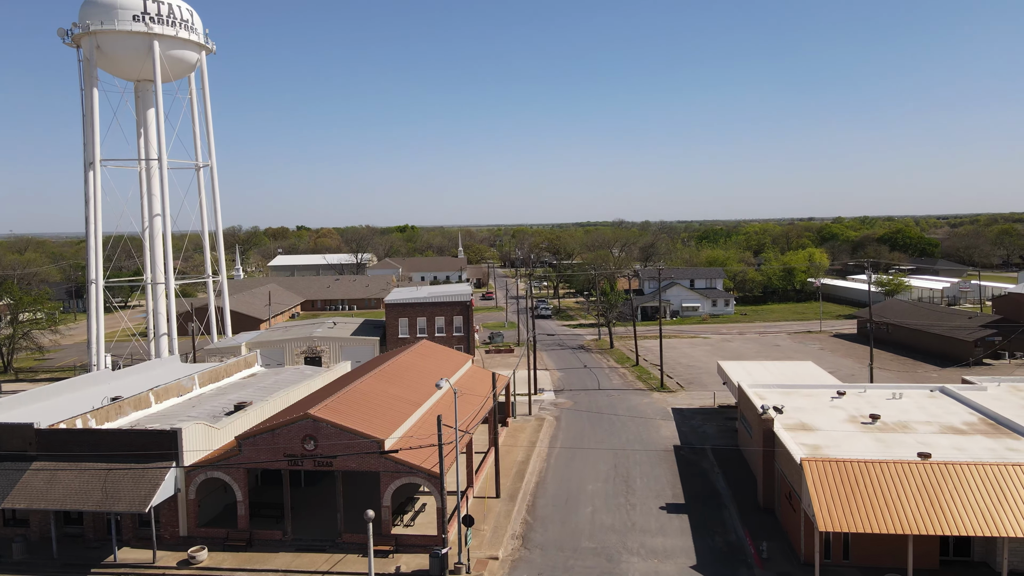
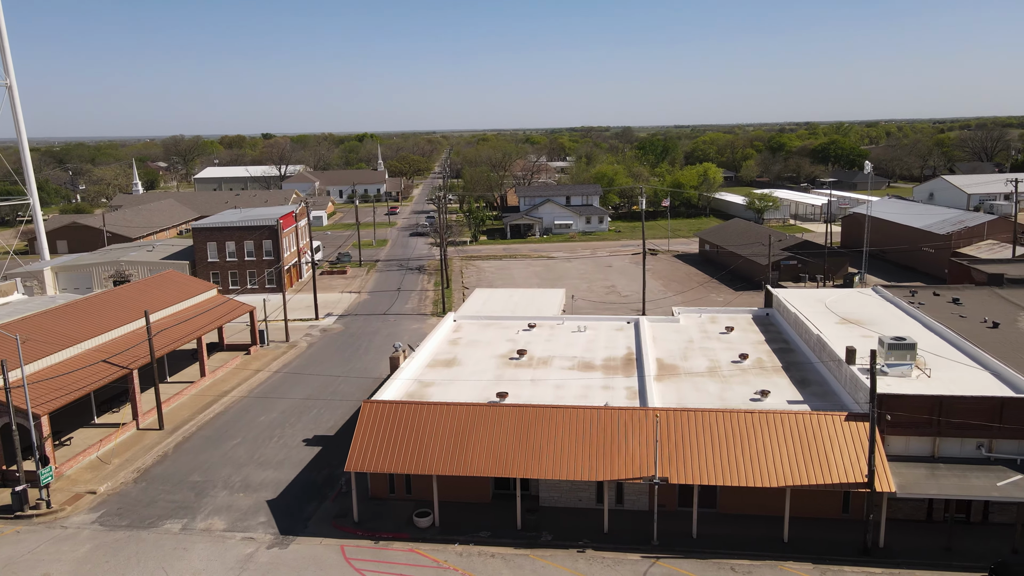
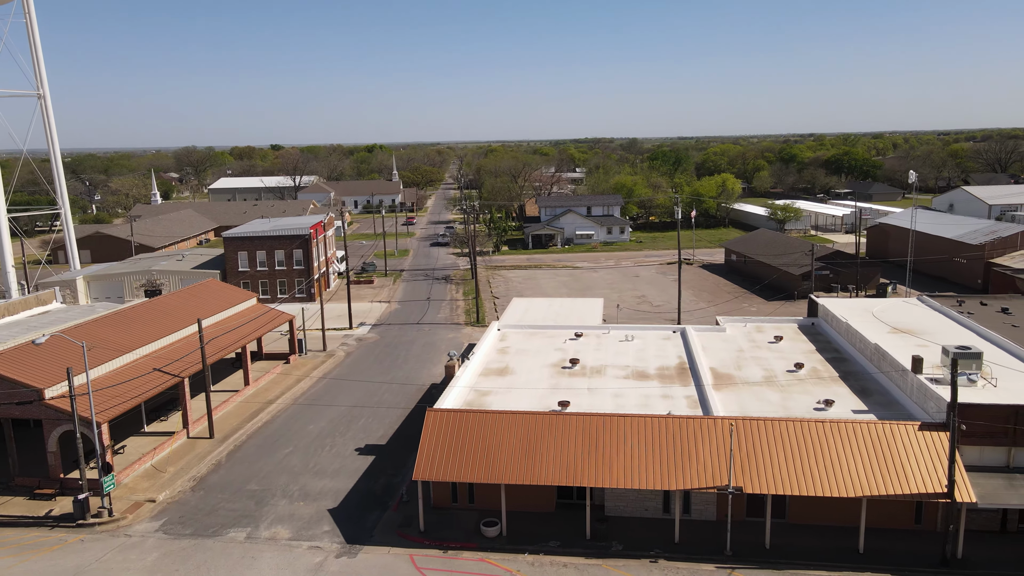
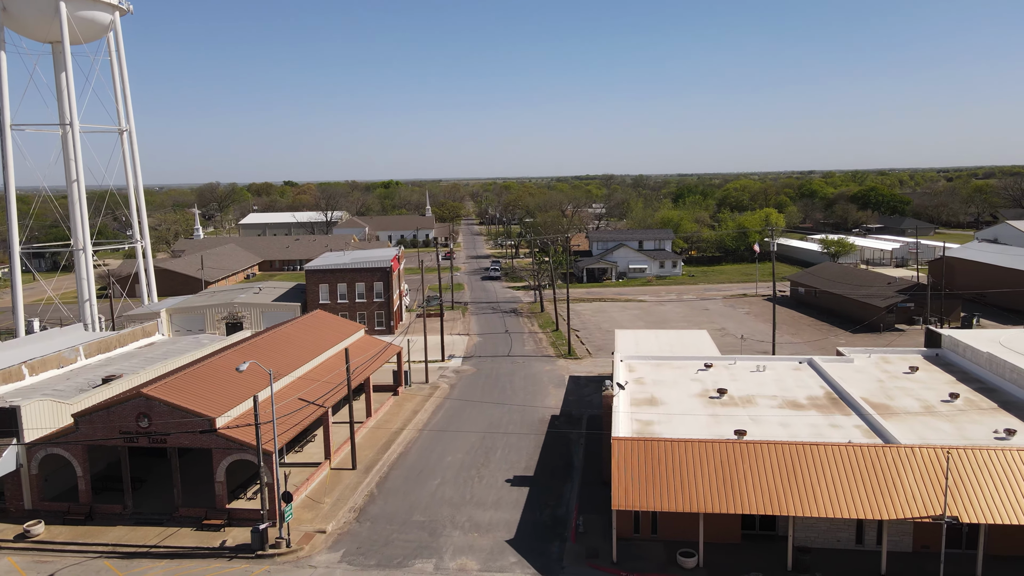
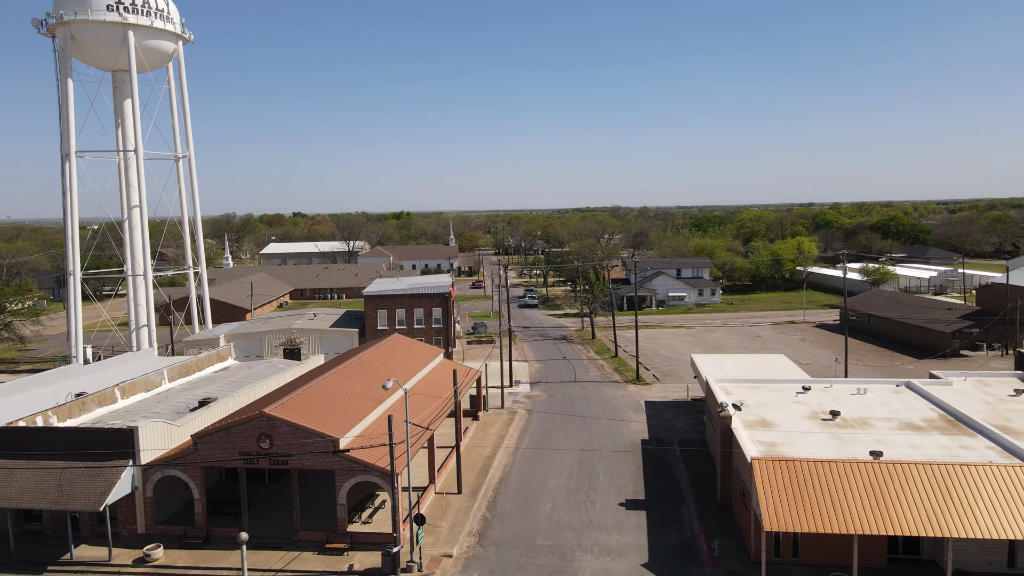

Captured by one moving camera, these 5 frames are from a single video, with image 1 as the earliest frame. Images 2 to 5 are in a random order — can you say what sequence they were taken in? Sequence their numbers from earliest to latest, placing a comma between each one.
5, 4, 3, 2
